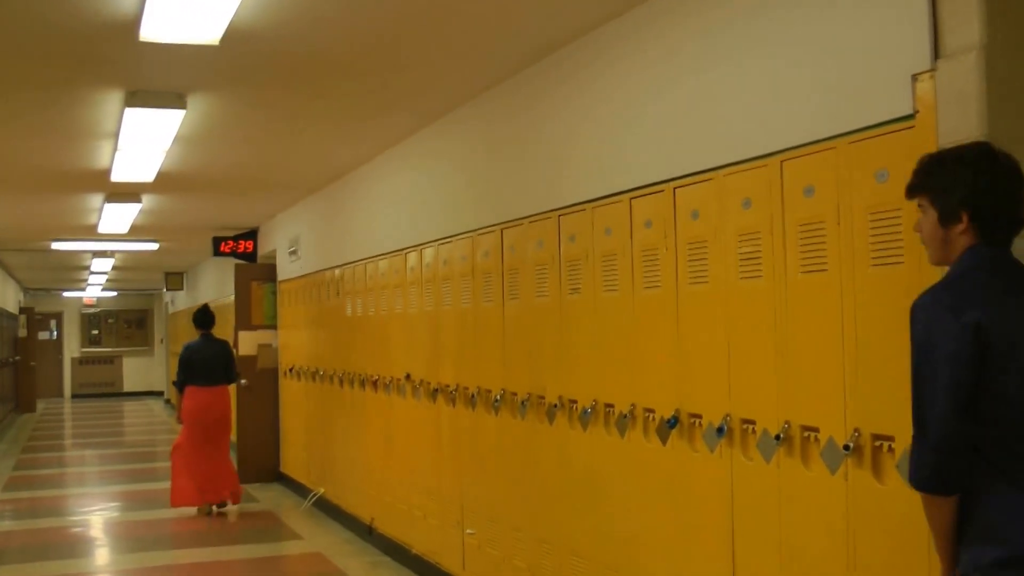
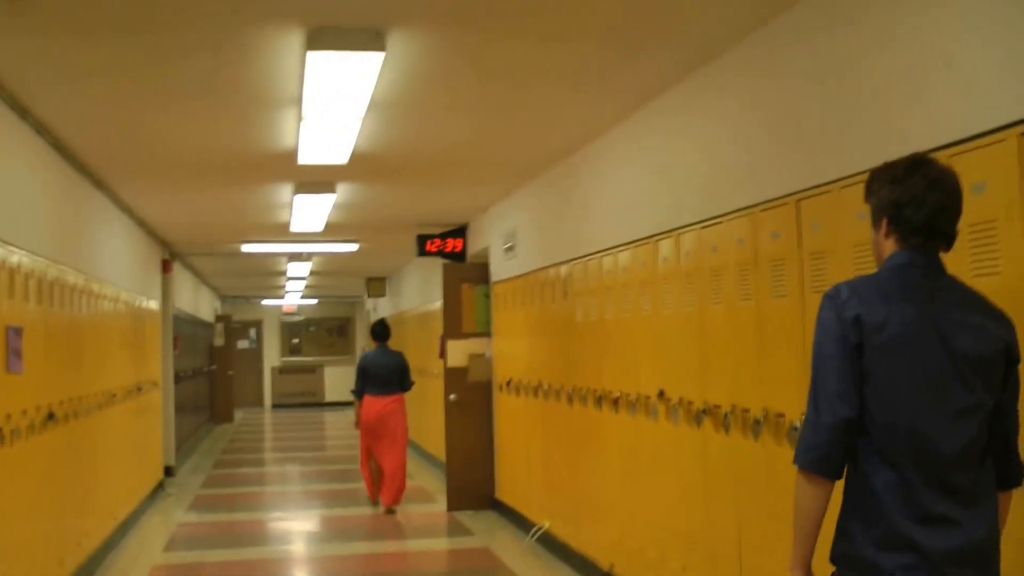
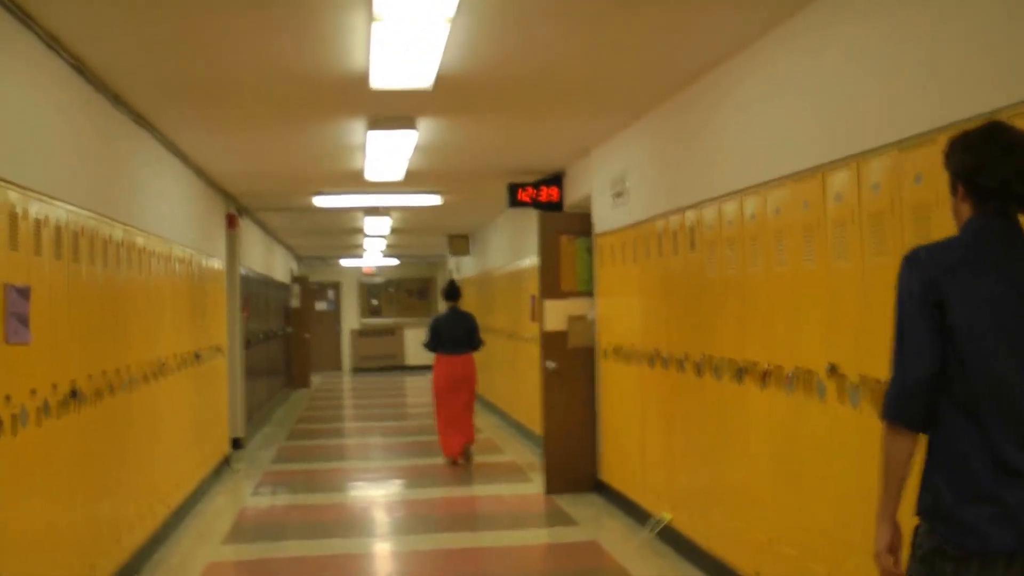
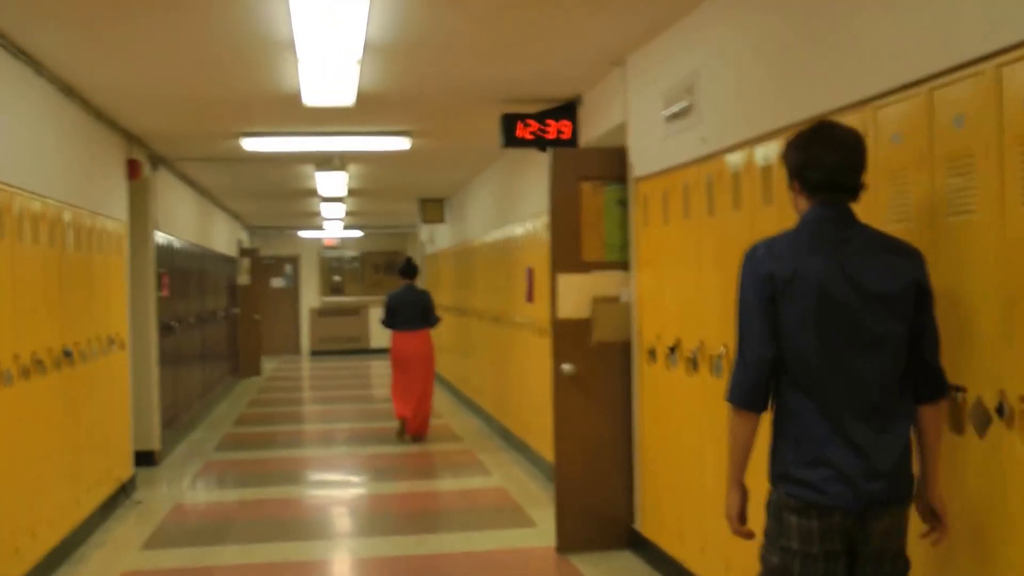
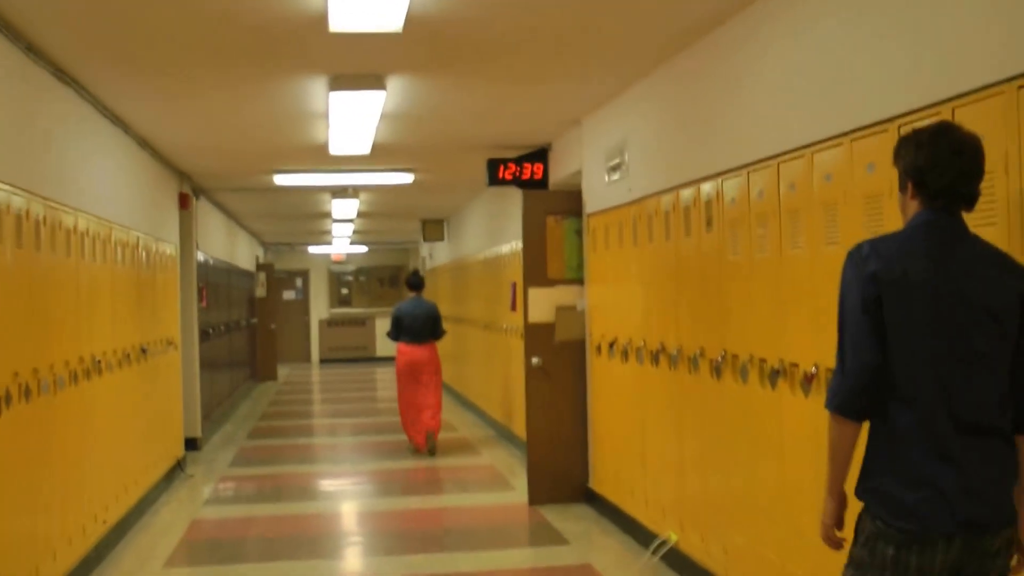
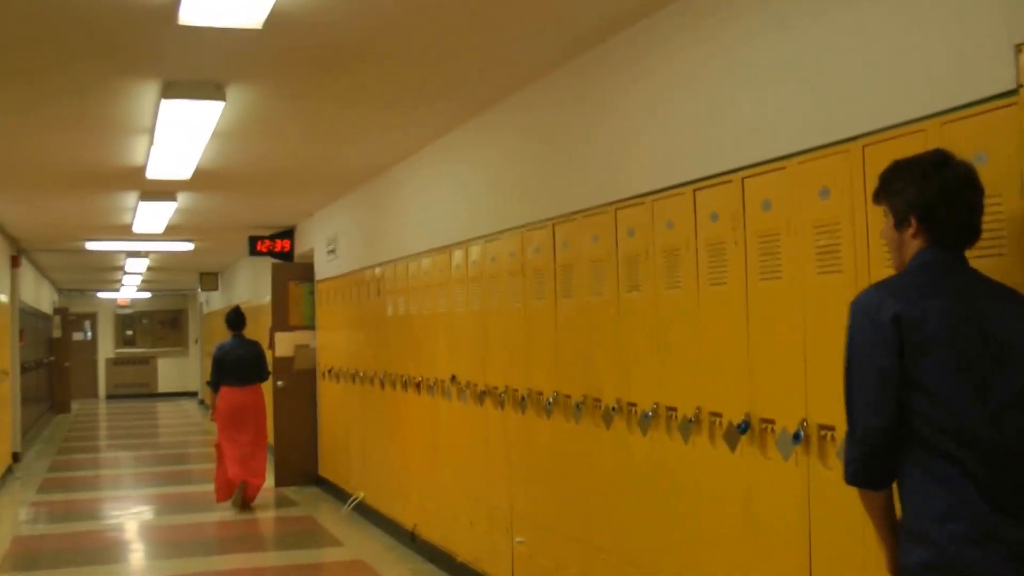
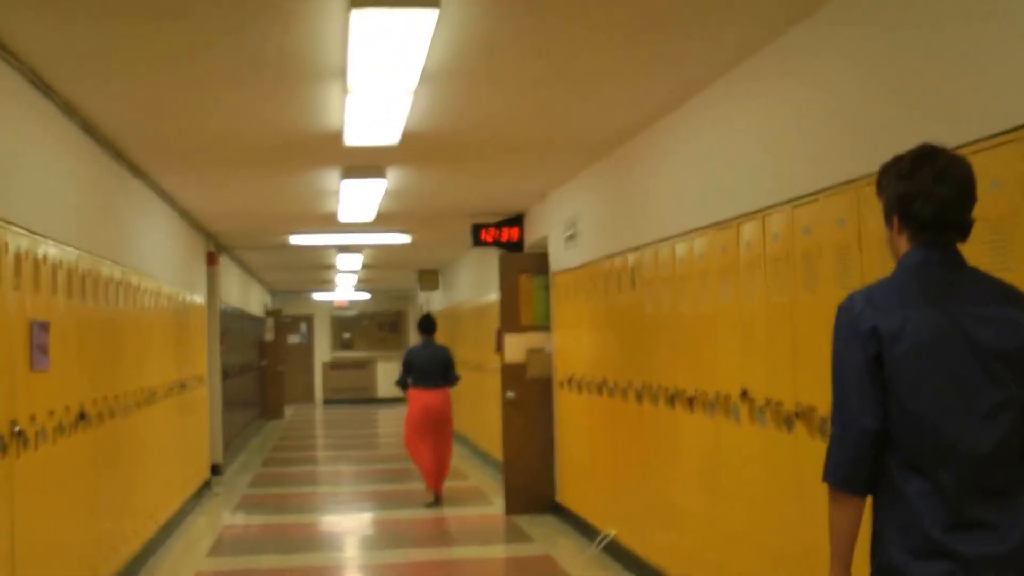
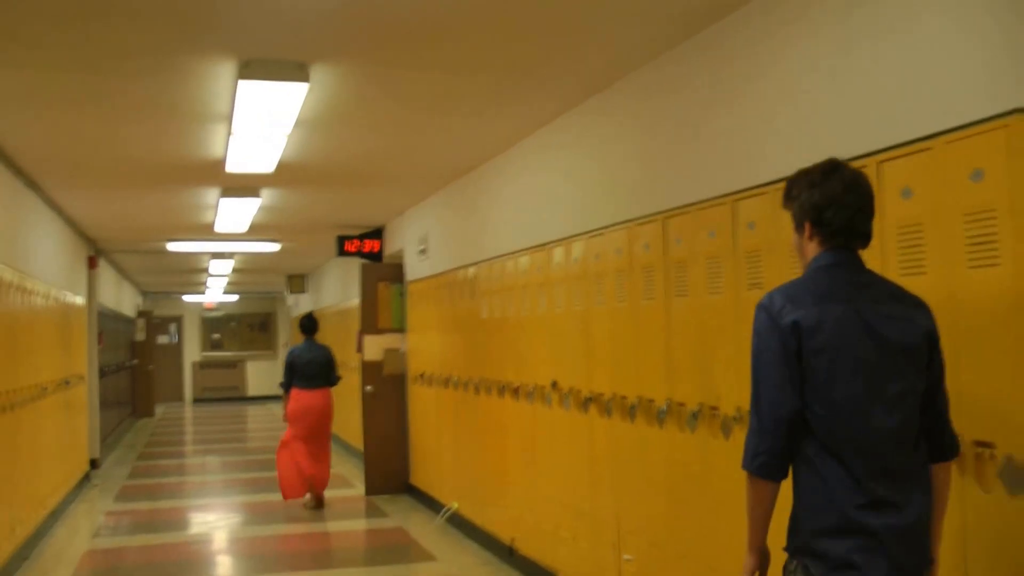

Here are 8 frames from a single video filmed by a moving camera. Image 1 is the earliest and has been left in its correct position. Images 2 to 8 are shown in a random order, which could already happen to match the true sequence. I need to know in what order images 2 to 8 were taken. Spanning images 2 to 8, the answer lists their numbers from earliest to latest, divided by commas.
6, 8, 2, 7, 3, 5, 4
